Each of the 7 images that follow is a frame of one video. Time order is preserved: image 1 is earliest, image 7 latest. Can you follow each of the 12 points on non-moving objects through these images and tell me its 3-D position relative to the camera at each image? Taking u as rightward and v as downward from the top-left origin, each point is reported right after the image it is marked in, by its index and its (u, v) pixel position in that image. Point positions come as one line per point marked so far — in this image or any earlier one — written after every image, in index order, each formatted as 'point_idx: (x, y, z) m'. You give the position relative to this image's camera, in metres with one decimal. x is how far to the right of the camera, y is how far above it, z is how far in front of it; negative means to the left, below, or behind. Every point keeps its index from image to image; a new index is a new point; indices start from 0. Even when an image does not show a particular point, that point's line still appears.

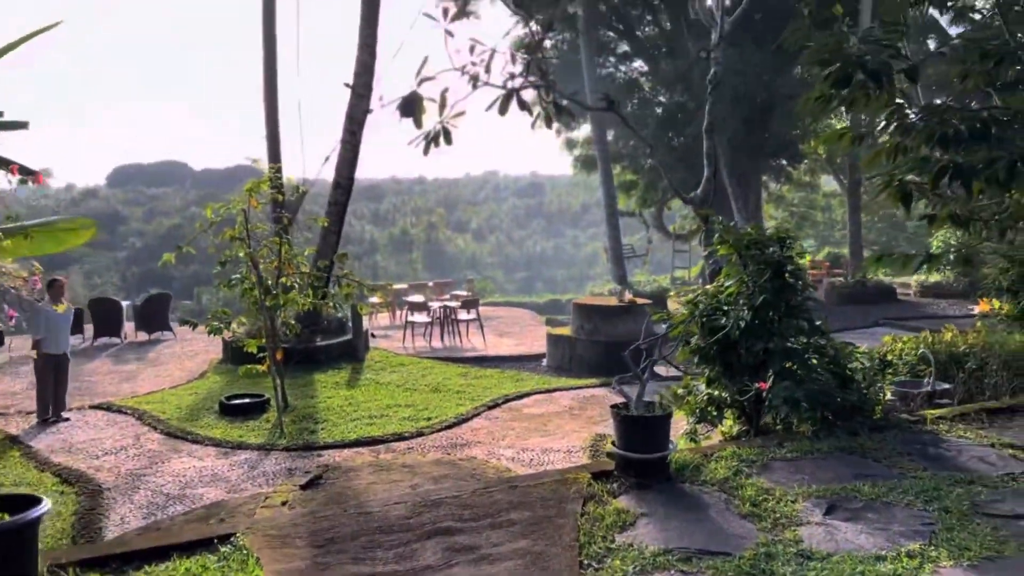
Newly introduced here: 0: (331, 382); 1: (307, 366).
0: (-1.9, -1.0, +9.0) m
1: (-2.4, -0.9, +9.7) m
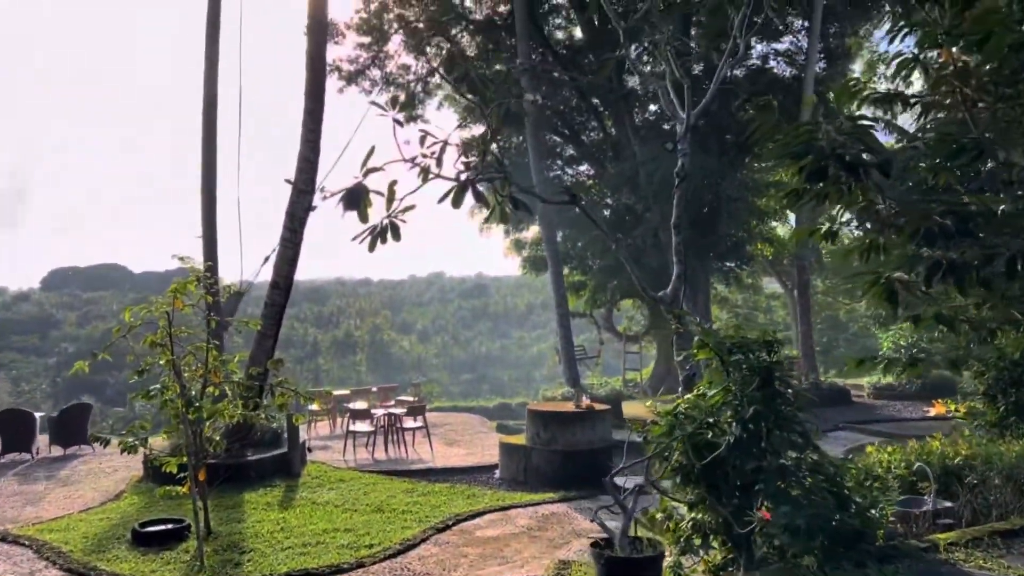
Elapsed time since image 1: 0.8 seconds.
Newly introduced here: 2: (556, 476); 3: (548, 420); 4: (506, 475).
0: (-2.4, -2.1, +8.1) m
1: (-2.9, -2.1, +8.8) m
2: (+0.5, -2.1, +9.5) m
3: (+0.4, -1.5, +9.7) m
4: (-0.1, -2.2, +10.0) m
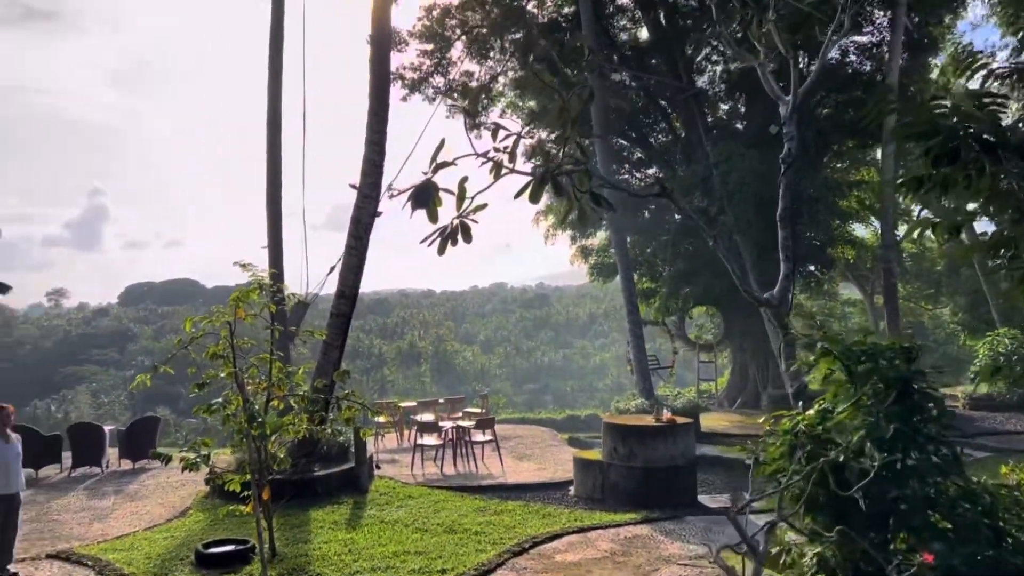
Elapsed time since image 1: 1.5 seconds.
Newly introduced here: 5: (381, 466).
0: (-1.7, -2.2, +7.8) m
1: (-2.1, -2.2, +8.5) m
2: (+1.3, -2.2, +9.0) m
3: (+1.3, -1.6, +9.2) m
4: (+0.8, -2.3, +9.5) m
5: (-1.8, -2.4, +11.2) m
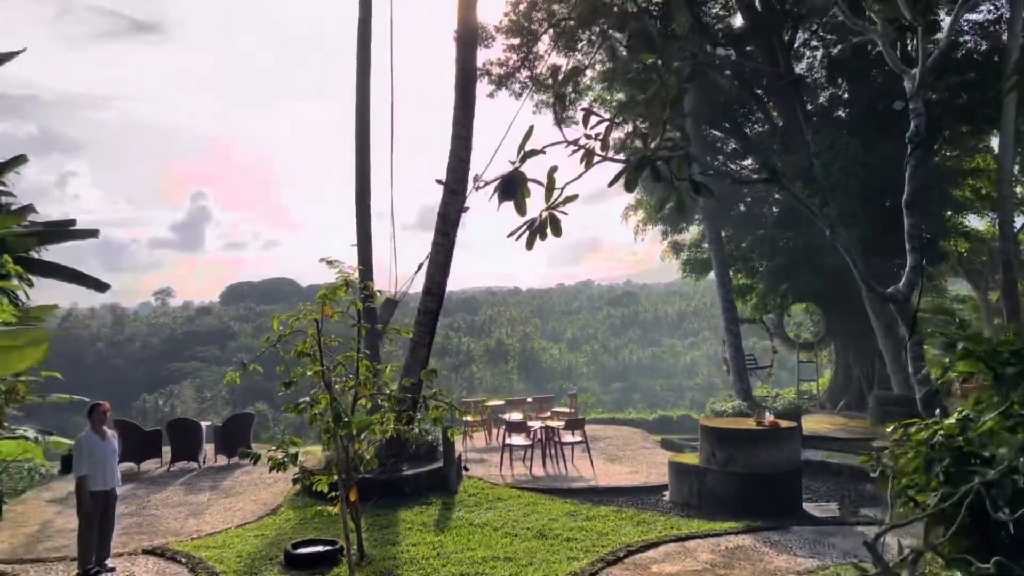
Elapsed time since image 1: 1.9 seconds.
0: (-0.9, -2.1, +7.6) m
1: (-1.2, -2.1, +8.4) m
2: (+2.3, -2.2, +8.5) m
3: (+2.2, -1.6, +8.7) m
4: (+1.8, -2.3, +9.1) m
5: (-0.6, -2.4, +11.1) m
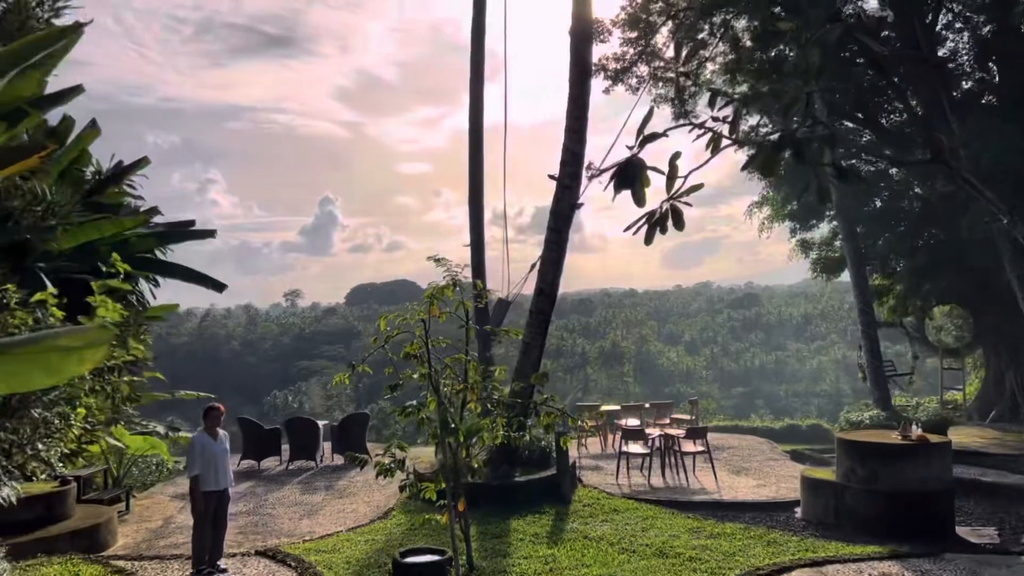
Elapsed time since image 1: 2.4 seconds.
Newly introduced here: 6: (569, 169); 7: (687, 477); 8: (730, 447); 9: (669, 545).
0: (+0.2, -2.1, +7.3) m
1: (-0.1, -2.1, +8.1) m
2: (+3.4, -2.2, +7.7) m
3: (+3.3, -1.6, +7.9) m
4: (+3.0, -2.3, +8.4) m
5: (+0.9, -2.4, +10.6) m
6: (+0.6, +1.2, +8.4) m
7: (+2.2, -2.3, +10.4) m
8: (+3.3, -2.4, +12.8) m
9: (+1.3, -2.1, +6.9) m
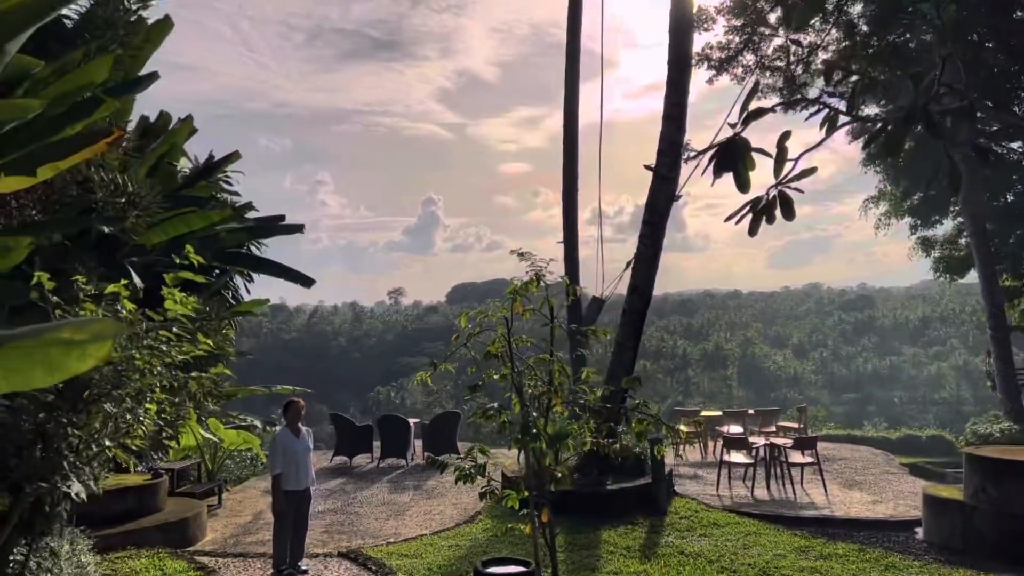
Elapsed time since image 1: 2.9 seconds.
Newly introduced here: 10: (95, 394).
0: (+0.9, -2.1, +6.8) m
1: (+0.7, -2.1, +7.7) m
2: (+4.1, -2.2, +6.9) m
3: (+4.1, -1.6, +7.1) m
4: (+3.8, -2.3, +7.6) m
5: (+2.1, -2.3, +10.1) m
6: (+1.5, +1.2, +7.9) m
7: (+3.3, -2.3, +9.7) m
8: (+4.7, -2.4, +12.0) m
9: (+2.0, -2.1, +6.4) m
10: (-1.9, -0.5, +3.9) m
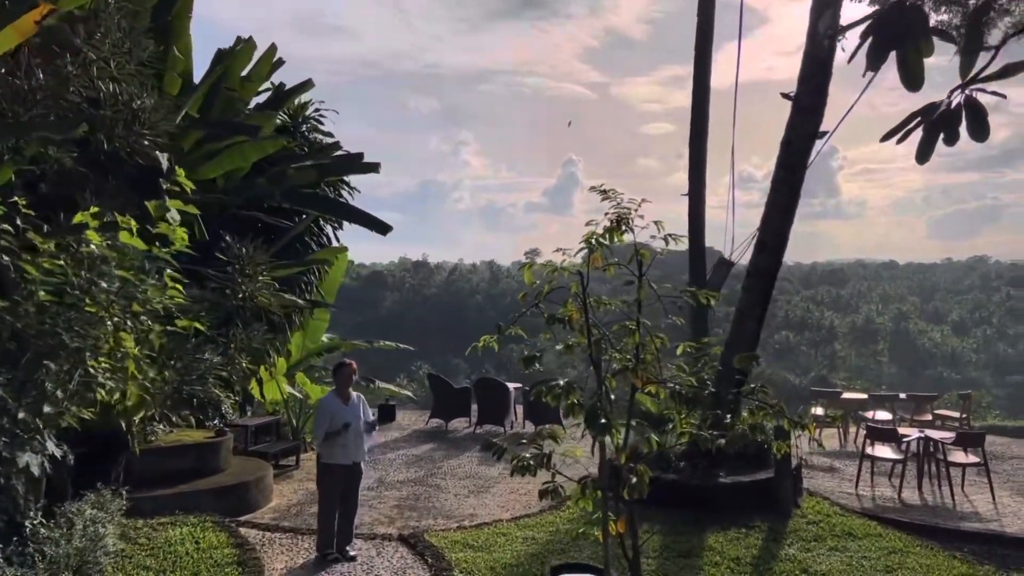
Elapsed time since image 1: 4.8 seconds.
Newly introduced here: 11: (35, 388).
0: (+1.5, -1.8, +5.6) m
1: (+1.4, -1.8, +6.5) m
2: (+4.7, -2.0, +5.2) m
3: (+4.7, -1.4, +5.4) m
4: (+4.5, -2.0, +5.9) m
5: (+3.1, -1.9, +8.7) m
6: (+2.3, +1.5, +6.4) m
7: (+4.2, -2.0, +8.1) m
8: (+6.1, -2.1, +10.1) m
9: (+2.5, -1.9, +5.0) m
10: (-1.8, -0.2, +3.1) m
11: (-1.8, -0.4, +3.2) m
